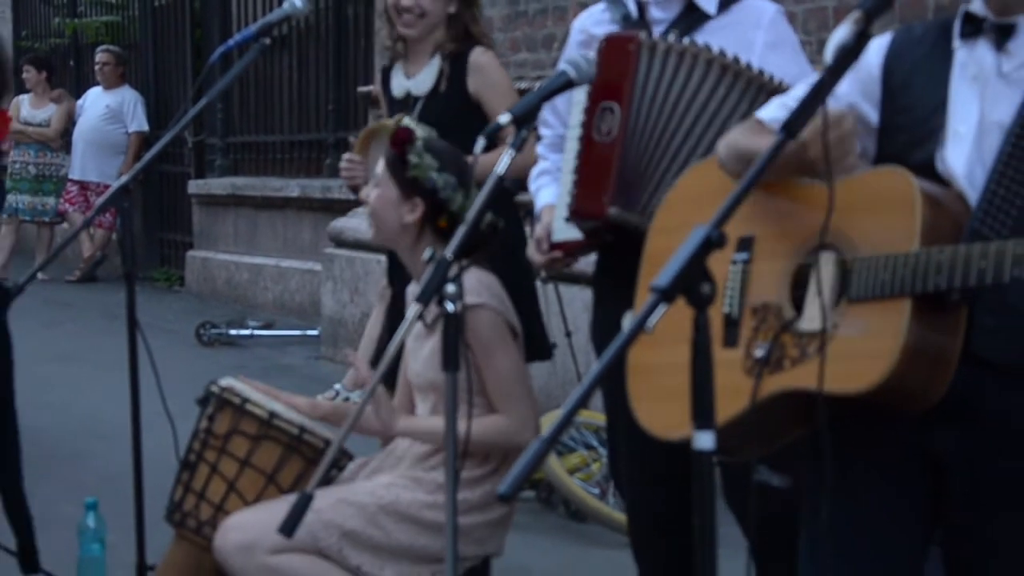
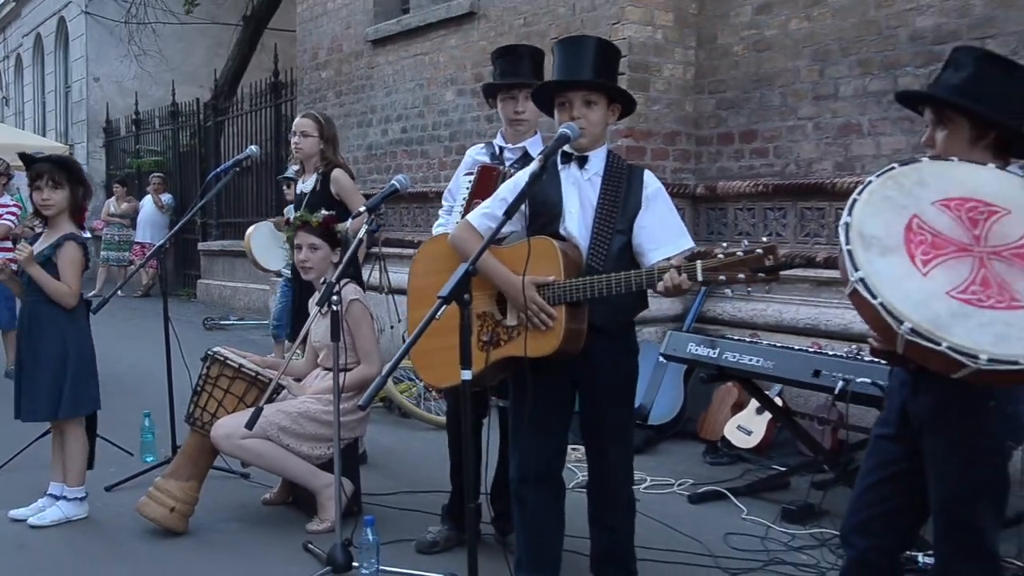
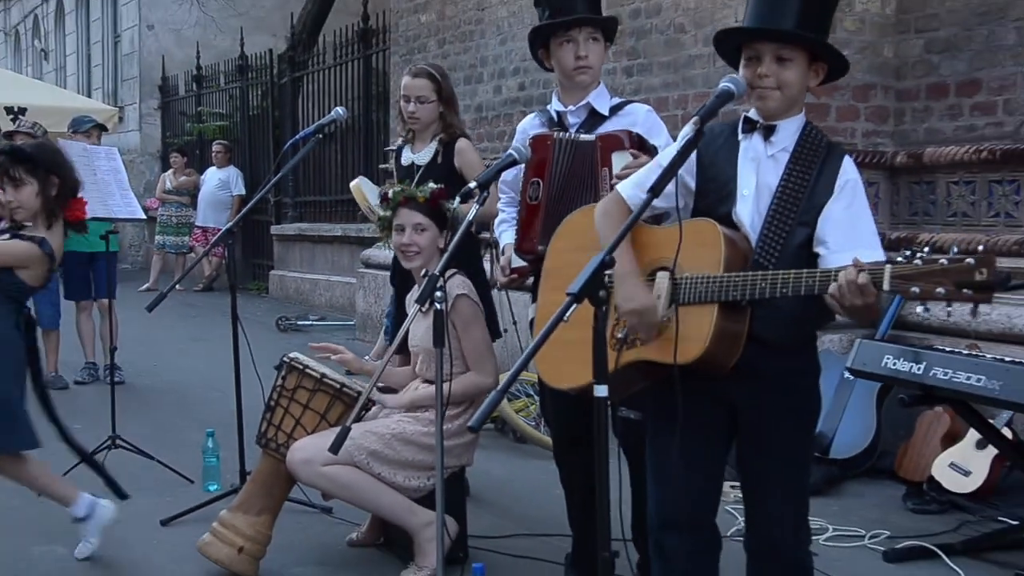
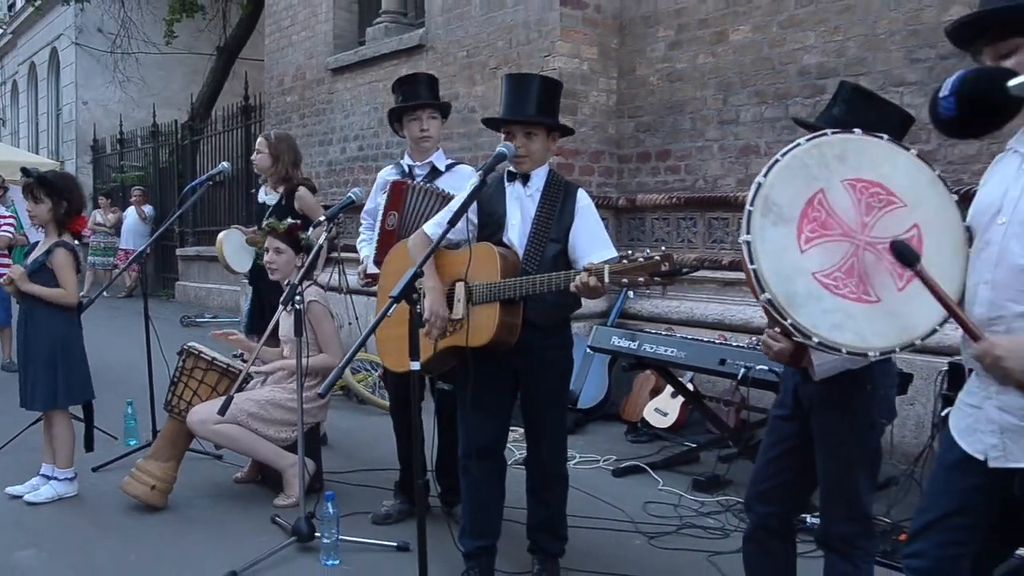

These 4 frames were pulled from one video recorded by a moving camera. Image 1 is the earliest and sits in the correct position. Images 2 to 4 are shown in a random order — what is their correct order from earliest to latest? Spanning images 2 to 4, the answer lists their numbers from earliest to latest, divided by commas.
3, 2, 4
